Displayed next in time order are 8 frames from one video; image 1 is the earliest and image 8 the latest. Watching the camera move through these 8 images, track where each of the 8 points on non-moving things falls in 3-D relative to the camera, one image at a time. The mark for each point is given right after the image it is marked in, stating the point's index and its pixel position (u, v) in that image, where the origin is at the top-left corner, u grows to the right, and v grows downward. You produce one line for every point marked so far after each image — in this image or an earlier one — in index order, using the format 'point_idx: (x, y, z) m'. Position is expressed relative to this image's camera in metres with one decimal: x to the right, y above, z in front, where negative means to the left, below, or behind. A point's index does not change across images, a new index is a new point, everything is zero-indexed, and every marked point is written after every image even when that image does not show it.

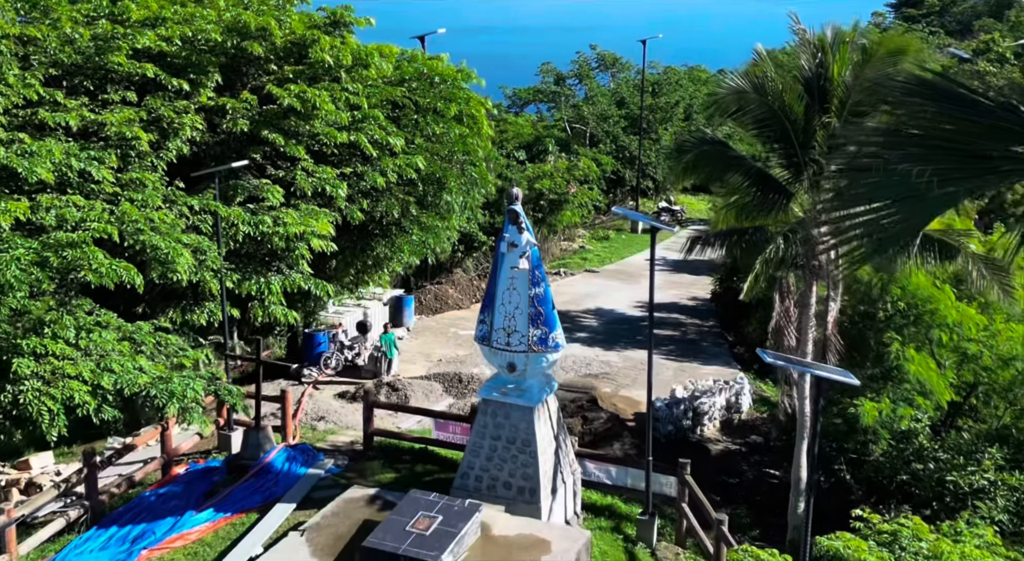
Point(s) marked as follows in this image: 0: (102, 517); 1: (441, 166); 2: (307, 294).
0: (-5.1, -3.0, +11.2) m
1: (-1.3, +2.0, +15.5) m
2: (-3.4, -0.2, +14.7) m
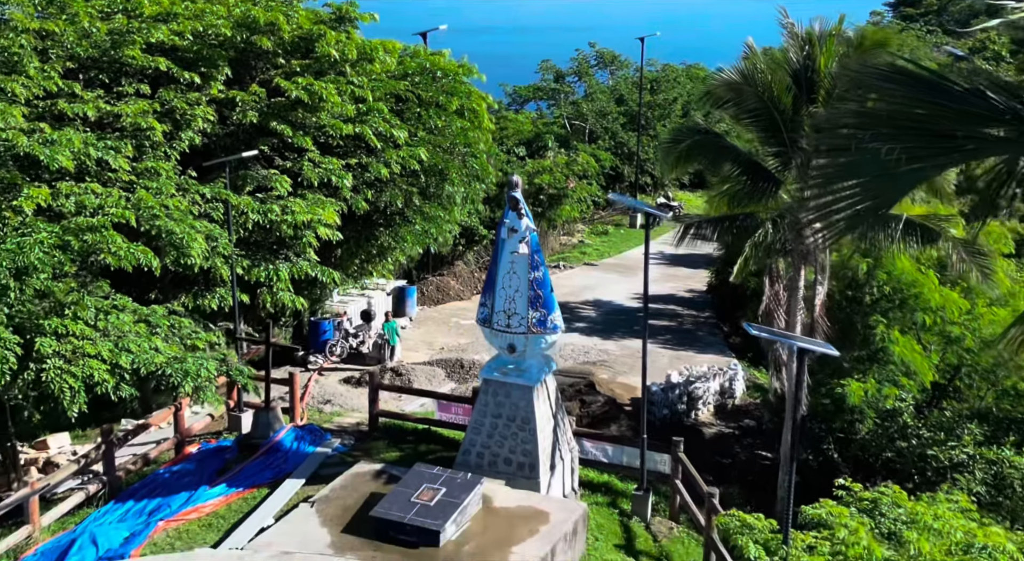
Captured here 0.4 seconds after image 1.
0: (-5.1, -2.8, +11.7) m
1: (-1.3, +2.2, +16.0) m
2: (-3.4, 0.0, +15.2) m
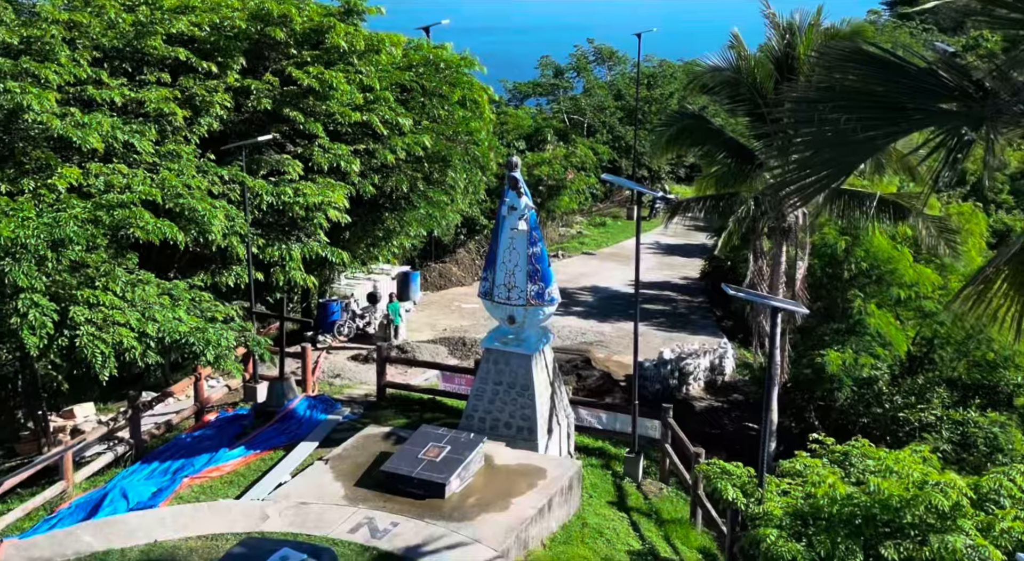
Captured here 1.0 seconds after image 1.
0: (-5.1, -2.4, +12.5) m
1: (-1.3, +2.6, +16.8) m
2: (-3.4, +0.4, +15.9) m
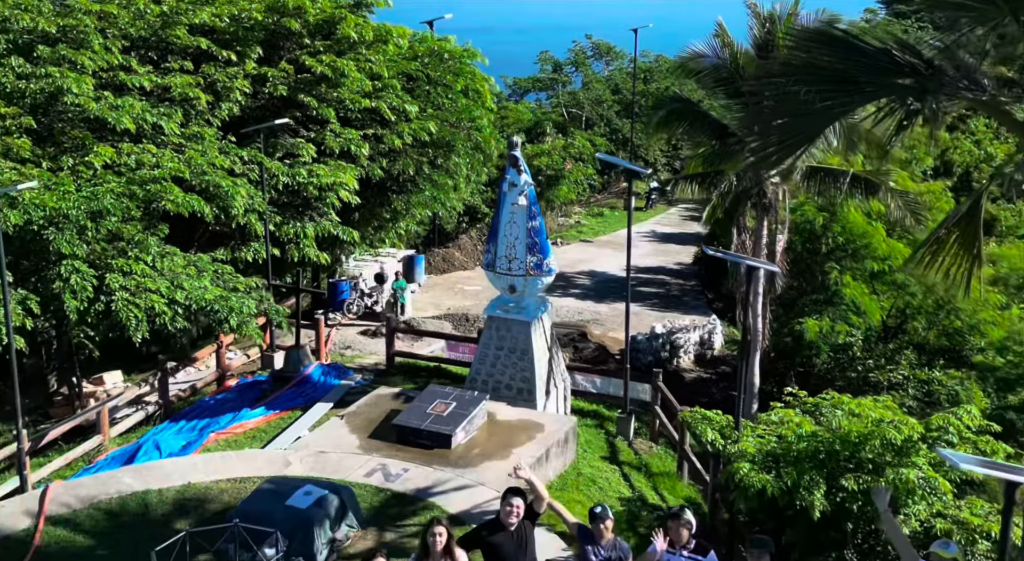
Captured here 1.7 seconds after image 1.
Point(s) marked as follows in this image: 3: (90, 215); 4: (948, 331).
0: (-5.1, -2.0, +13.5) m
1: (-1.2, +3.0, +17.8) m
2: (-3.4, +0.8, +16.9) m
3: (-5.5, +0.9, +11.6) m
4: (+6.5, -0.8, +13.2) m
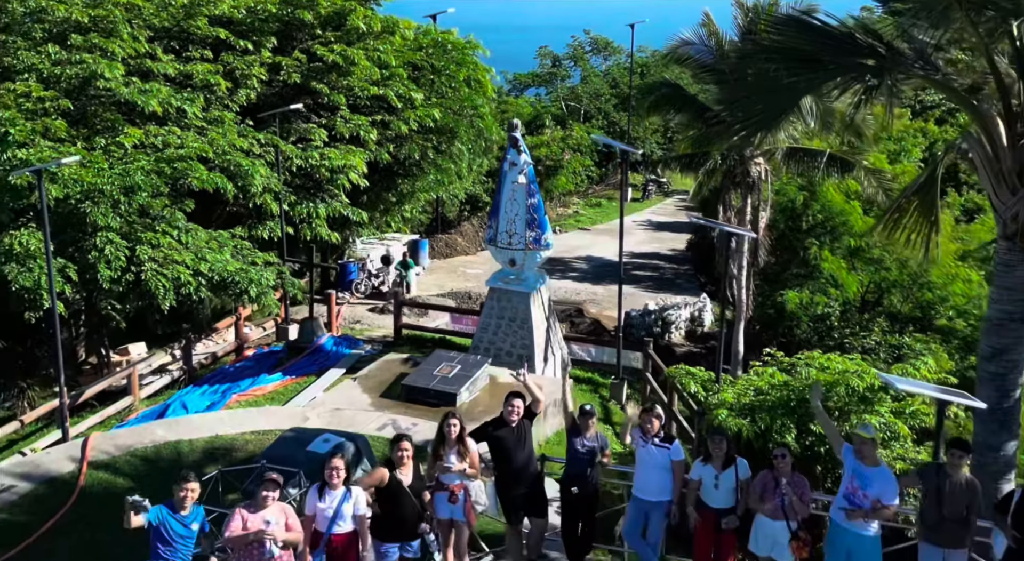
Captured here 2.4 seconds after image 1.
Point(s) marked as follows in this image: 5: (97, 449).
0: (-5.1, -1.6, +14.4) m
1: (-1.2, +3.4, +18.7) m
2: (-3.4, +1.2, +17.9) m
3: (-5.4, +1.3, +12.5) m
4: (+6.5, -0.4, +14.1) m
5: (-5.2, -2.1, +11.1) m
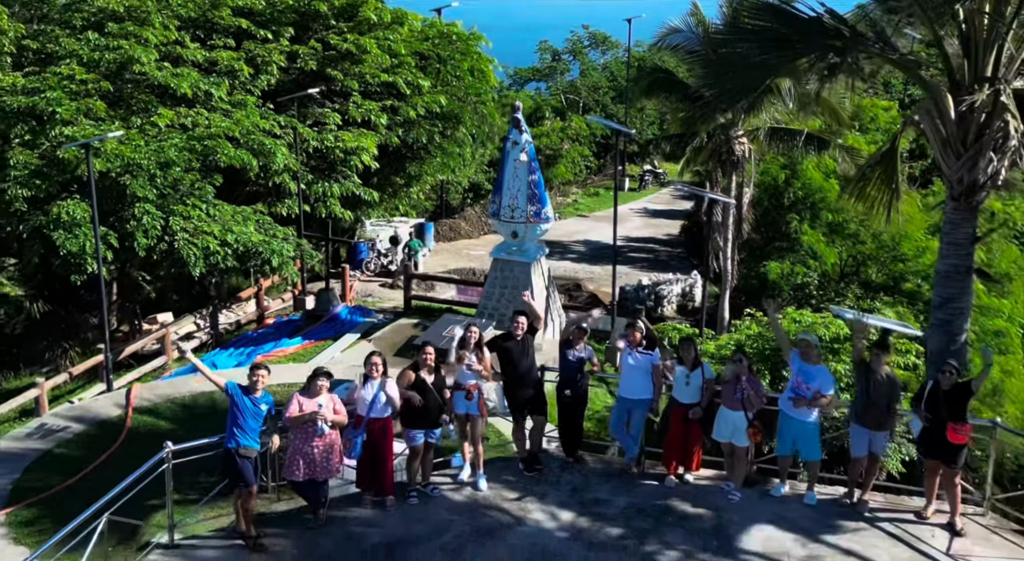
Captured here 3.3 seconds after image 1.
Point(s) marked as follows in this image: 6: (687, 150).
0: (-5.1, -1.1, +15.6) m
1: (-1.2, +3.9, +19.8) m
2: (-3.3, +1.7, +19.0) m
3: (-5.4, +1.8, +13.7) m
4: (+6.5, +0.1, +15.3) m
5: (-5.1, -1.6, +12.3) m
6: (+3.2, +2.4, +16.5) m
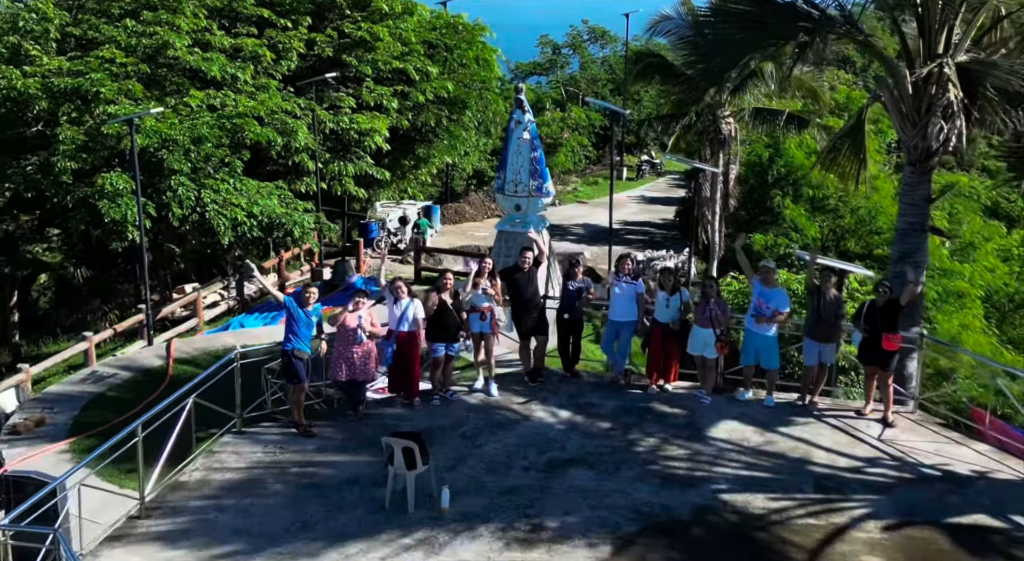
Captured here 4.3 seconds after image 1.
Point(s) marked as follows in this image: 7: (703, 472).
0: (-5.0, -0.5, +16.8) m
1: (-1.1, +4.5, +21.1) m
2: (-3.2, +2.3, +20.3) m
3: (-5.3, +2.3, +14.9) m
4: (+6.6, +0.7, +16.5) m
5: (-5.1, -1.0, +13.5) m
6: (+3.3, +3.0, +17.7) m
7: (+1.5, -1.5, +6.8) m
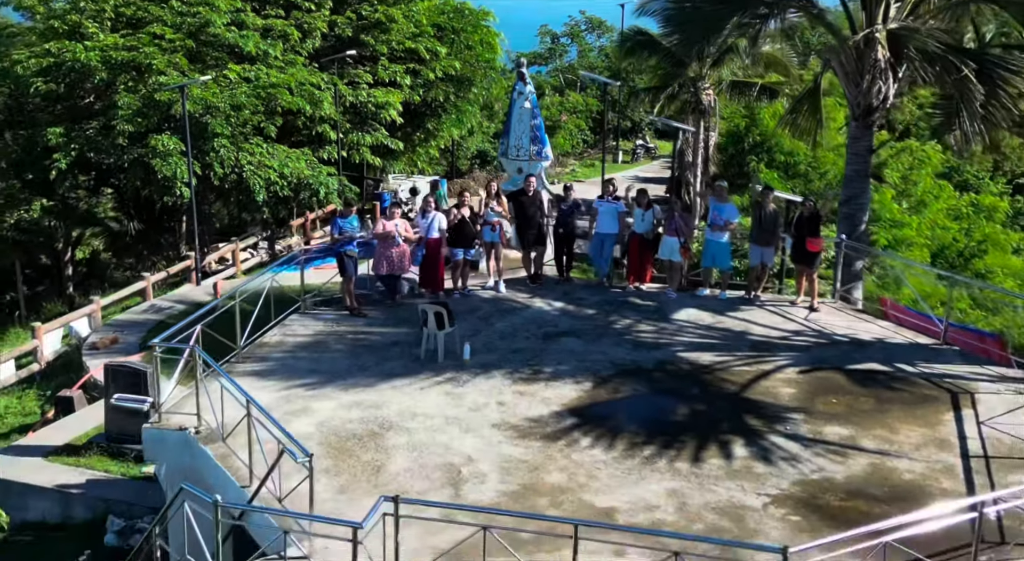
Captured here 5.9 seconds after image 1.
0: (-5.0, +0.4, +18.8) m
1: (-1.1, +5.5, +23.0) m
2: (-3.2, +3.2, +22.2) m
3: (-5.3, +3.3, +16.9) m
4: (+6.6, +1.6, +18.5) m
5: (-5.0, -0.1, +15.5) m
6: (+3.3, +3.9, +19.7) m
7: (+1.5, -0.6, +8.8) m
